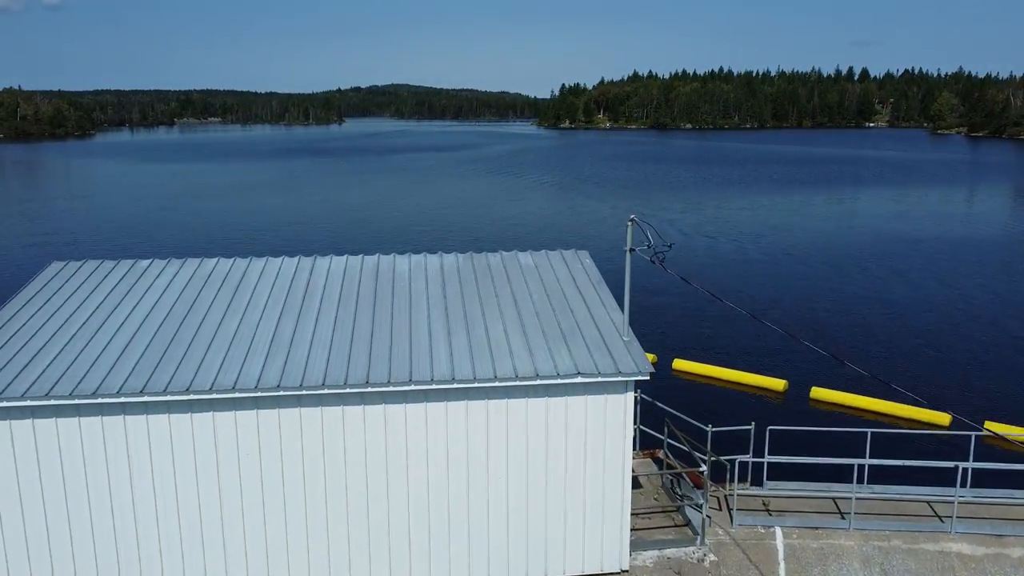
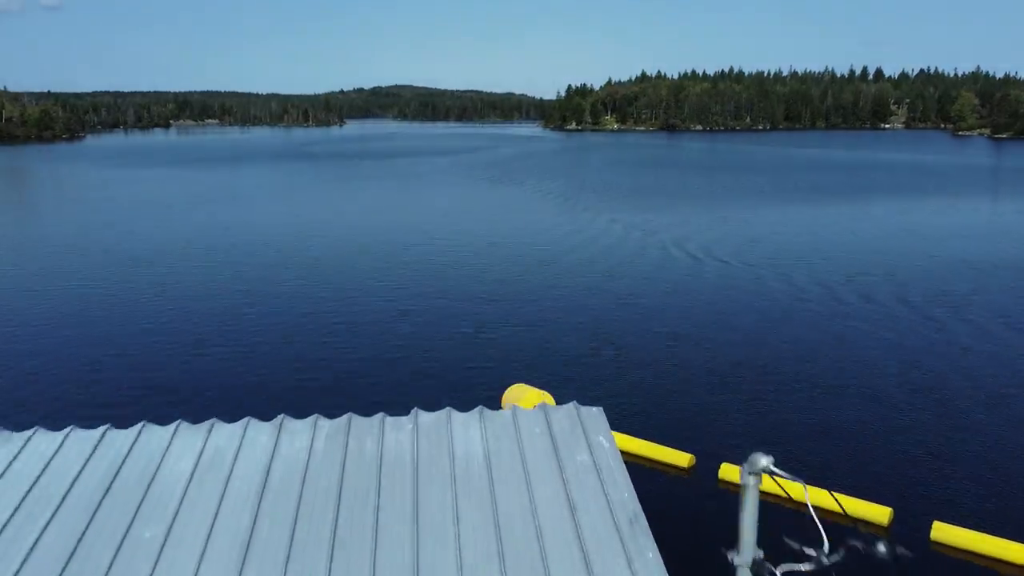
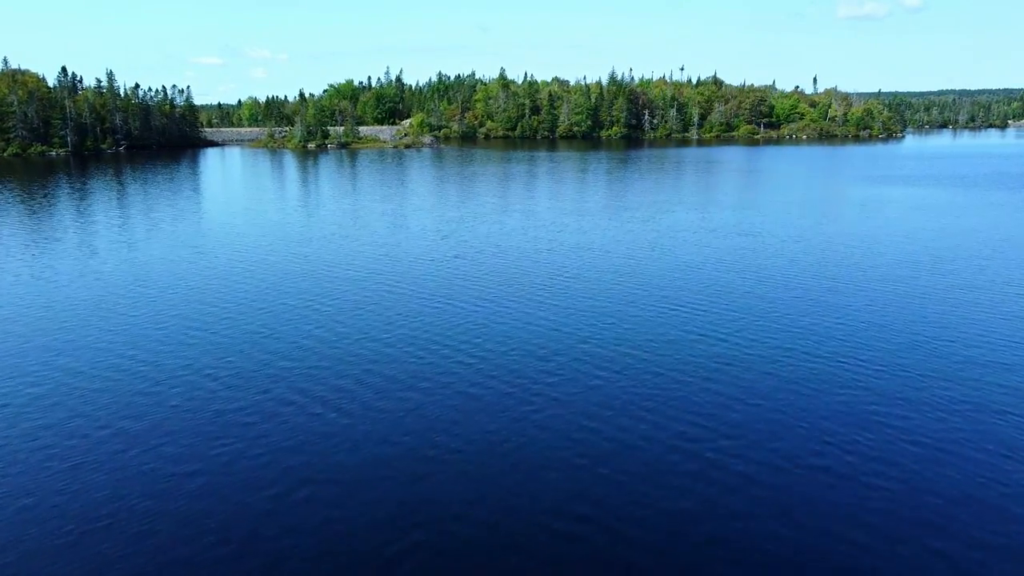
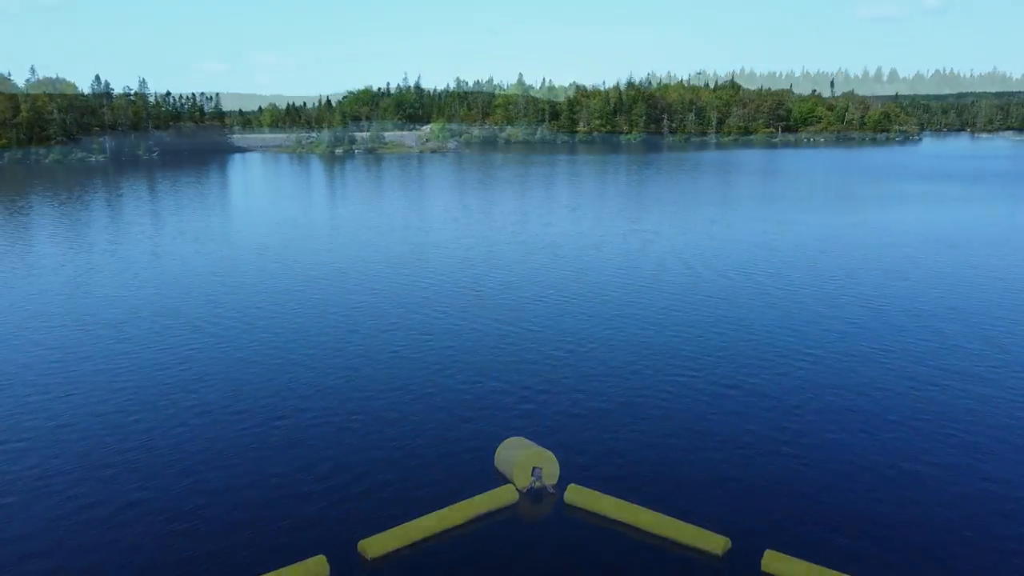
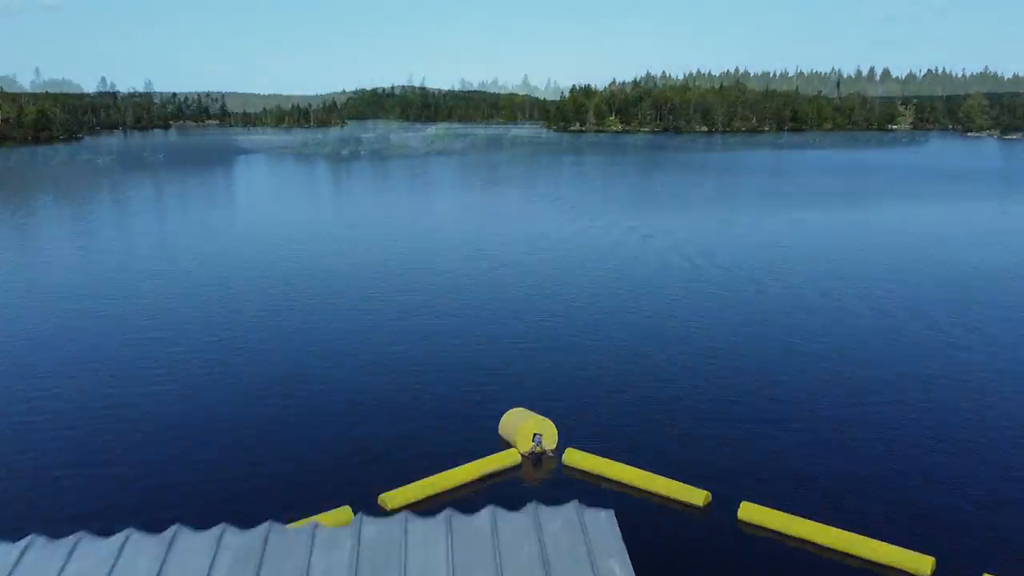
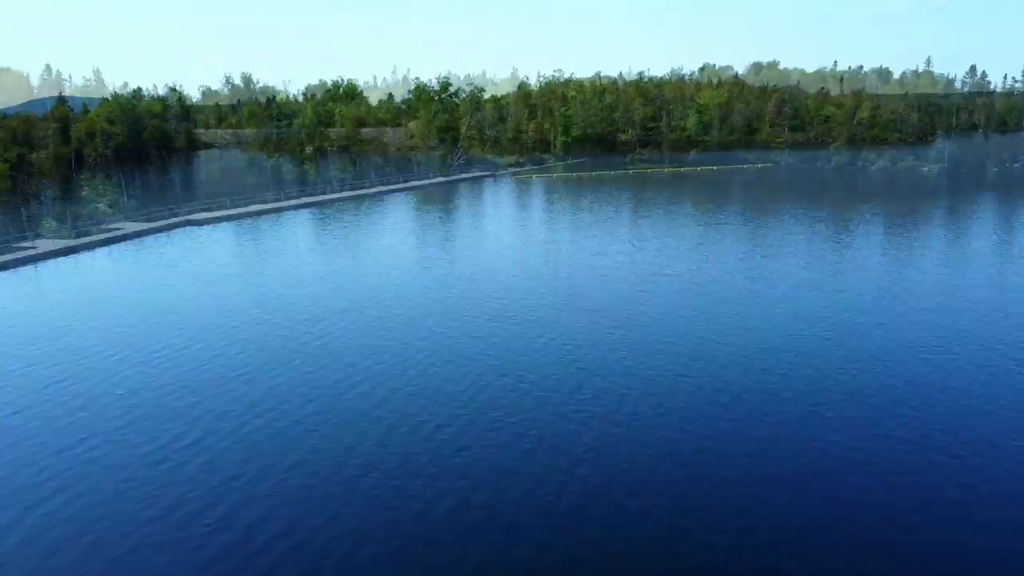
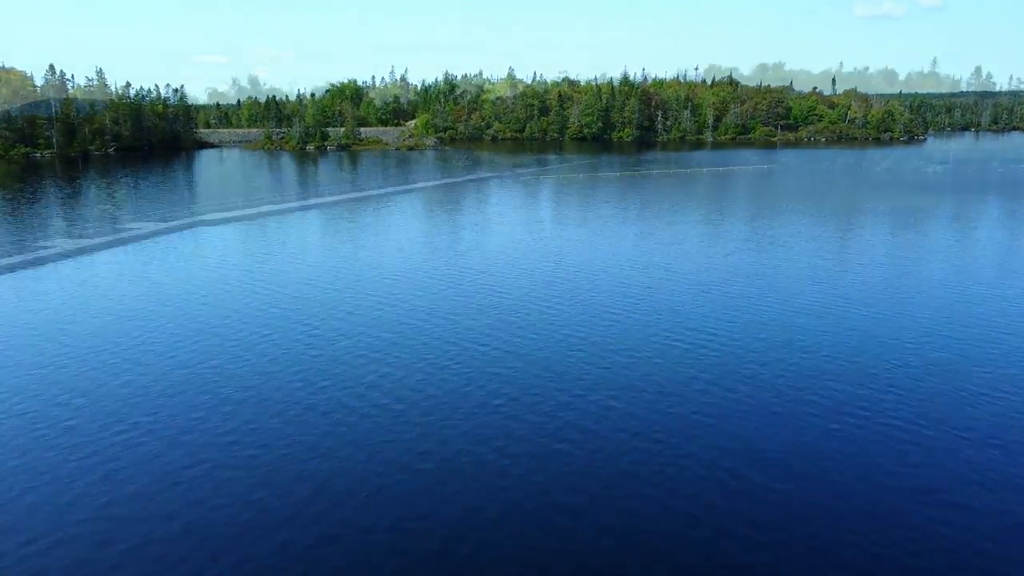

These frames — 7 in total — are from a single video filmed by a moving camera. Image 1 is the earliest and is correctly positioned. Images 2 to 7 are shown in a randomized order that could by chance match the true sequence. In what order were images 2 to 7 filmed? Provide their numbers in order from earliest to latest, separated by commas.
2, 5, 4, 3, 7, 6
